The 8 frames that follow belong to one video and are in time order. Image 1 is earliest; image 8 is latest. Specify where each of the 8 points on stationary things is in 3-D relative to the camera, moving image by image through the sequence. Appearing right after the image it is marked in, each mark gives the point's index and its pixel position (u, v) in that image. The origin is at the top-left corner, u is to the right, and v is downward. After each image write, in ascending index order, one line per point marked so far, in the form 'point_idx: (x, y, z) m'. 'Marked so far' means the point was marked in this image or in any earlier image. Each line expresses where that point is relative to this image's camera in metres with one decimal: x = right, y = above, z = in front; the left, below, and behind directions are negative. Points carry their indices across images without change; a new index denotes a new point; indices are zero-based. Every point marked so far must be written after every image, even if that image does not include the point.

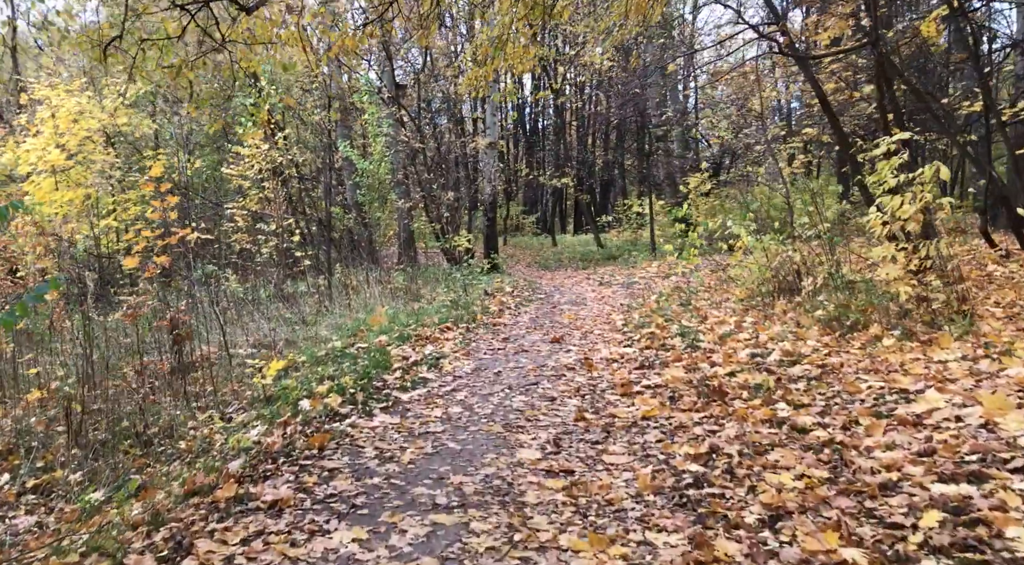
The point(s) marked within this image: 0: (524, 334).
0: (+0.1, -0.6, +10.1) m
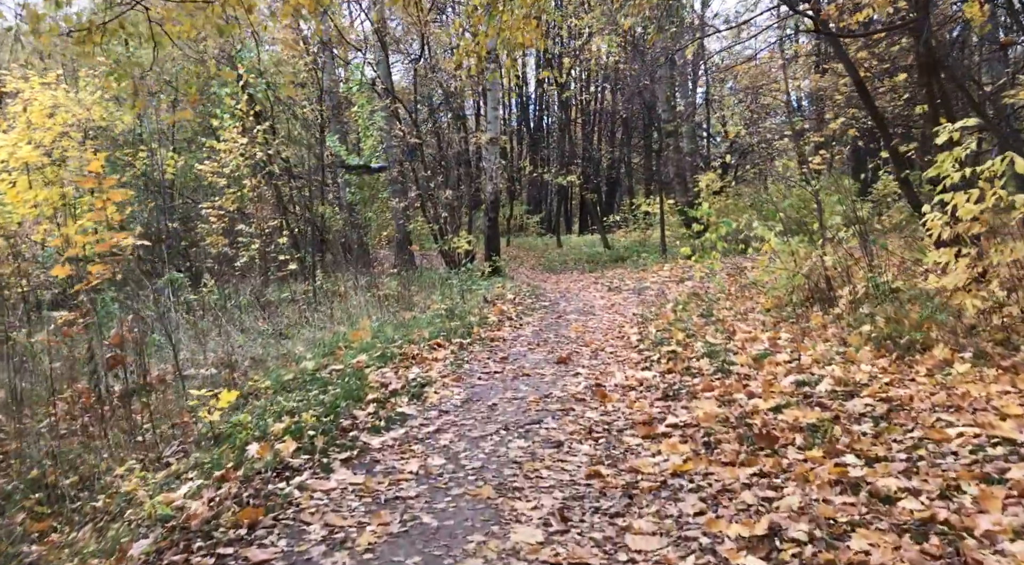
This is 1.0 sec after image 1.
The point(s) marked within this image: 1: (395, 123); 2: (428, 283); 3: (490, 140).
0: (+0.1, -0.7, +8.8) m
1: (-2.6, +3.5, +19.2) m
2: (-1.6, 0.0, +16.1) m
3: (-0.5, +3.2, +19.5) m
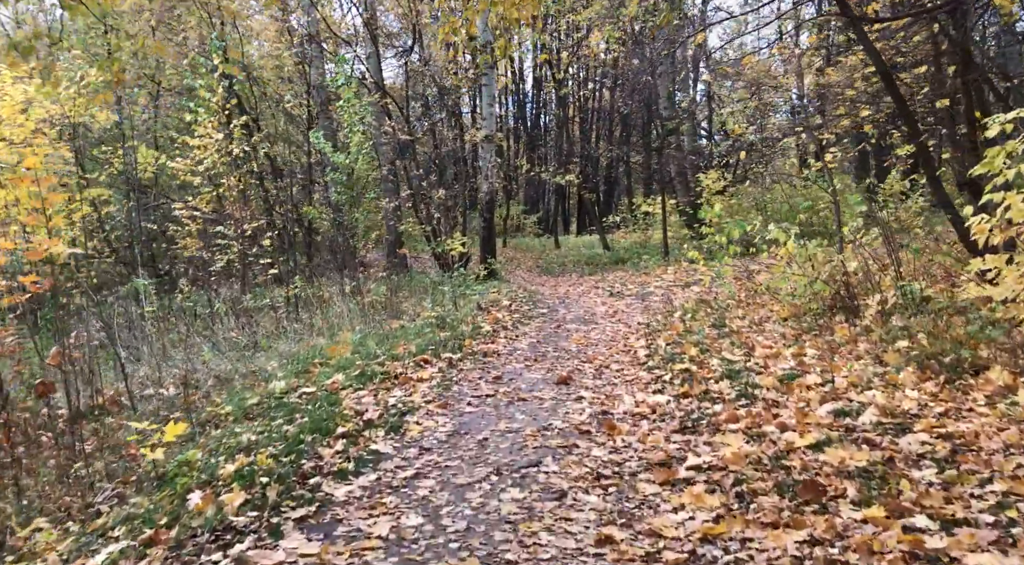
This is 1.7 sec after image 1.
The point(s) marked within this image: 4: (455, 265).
0: (+0.1, -0.8, +7.9) m
1: (-2.7, +3.4, +18.2) m
2: (-1.6, -0.1, +15.2) m
3: (-0.6, +3.1, +18.6) m
4: (-1.2, +0.4, +18.8) m
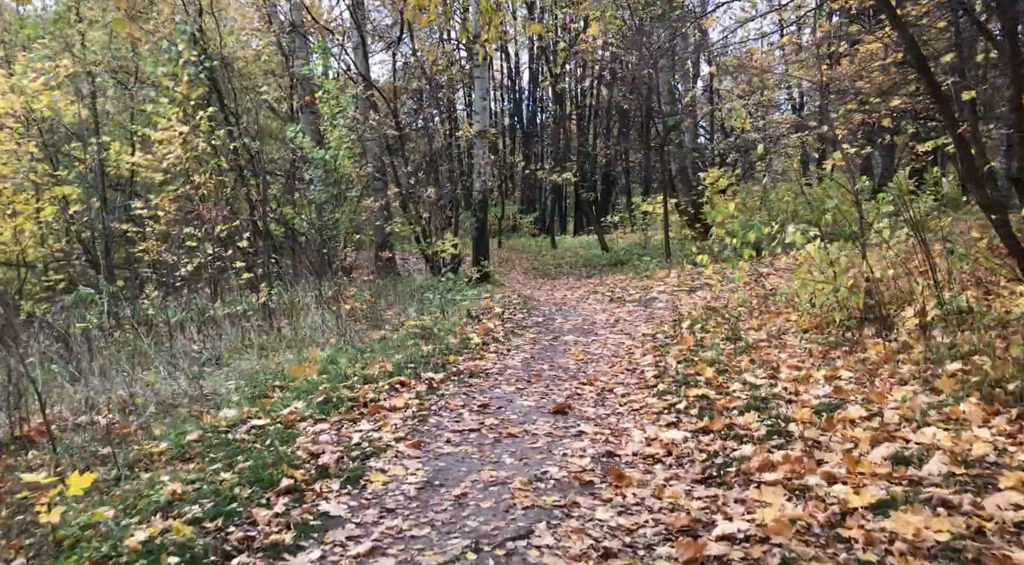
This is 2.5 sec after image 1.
0: (0.0, -0.9, +6.9) m
1: (-2.8, +3.3, +17.2) m
2: (-1.8, -0.2, +14.2) m
3: (-0.7, +3.0, +17.6) m
4: (-1.4, +0.3, +17.7) m
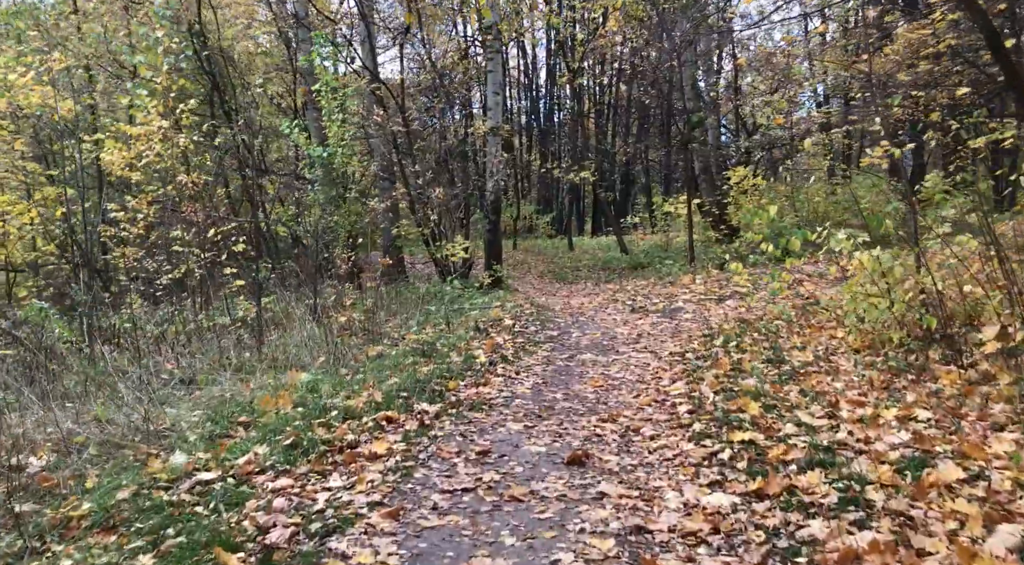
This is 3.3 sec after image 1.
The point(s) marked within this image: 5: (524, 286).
0: (0.0, -1.0, +5.8) m
1: (-2.5, +3.2, +16.1) m
2: (-1.6, -0.3, +13.1) m
3: (-0.4, +2.9, +16.5) m
4: (-1.1, +0.2, +16.6) m
5: (+0.3, -0.1, +18.4) m
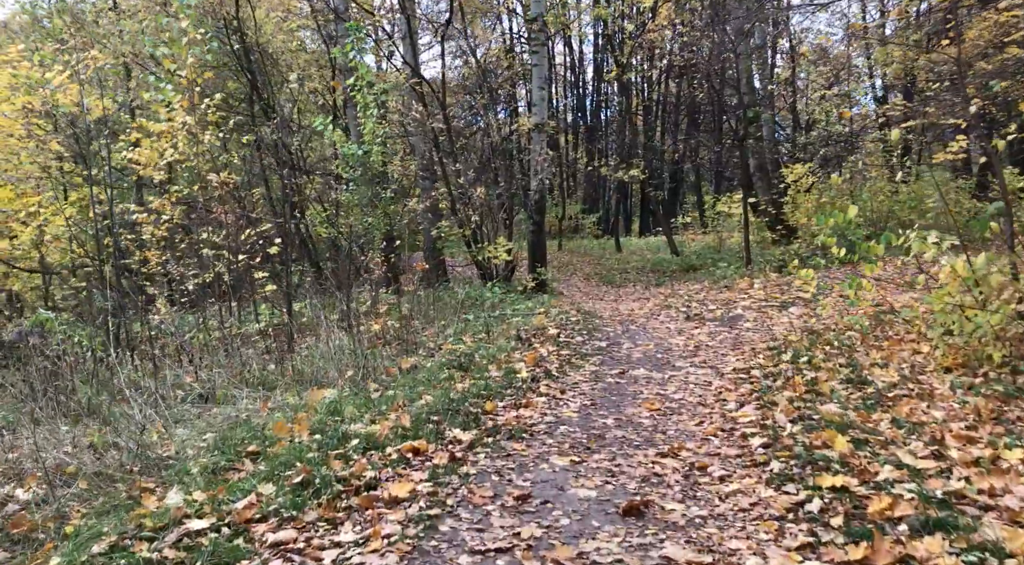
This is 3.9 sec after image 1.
0: (+0.3, -1.1, +5.0) m
1: (-1.7, +3.2, +15.4) m
2: (-0.9, -0.4, +12.3) m
3: (+0.4, +2.8, +15.7) m
4: (-0.3, +0.1, +15.9) m
5: (+1.2, -0.1, +17.6) m
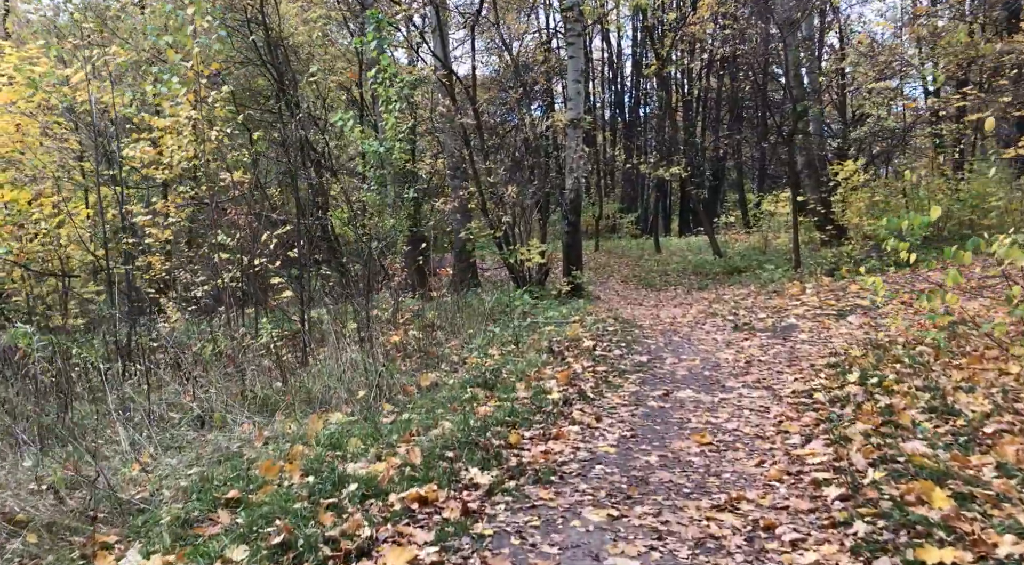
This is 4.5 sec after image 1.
0: (+0.4, -1.2, +4.1) m
1: (-1.2, +3.1, +14.6) m
2: (-0.5, -0.4, +11.5) m
3: (+1.0, +2.8, +14.8) m
4: (+0.3, 0.0, +15.0) m
5: (+1.8, -0.2, +16.7) m
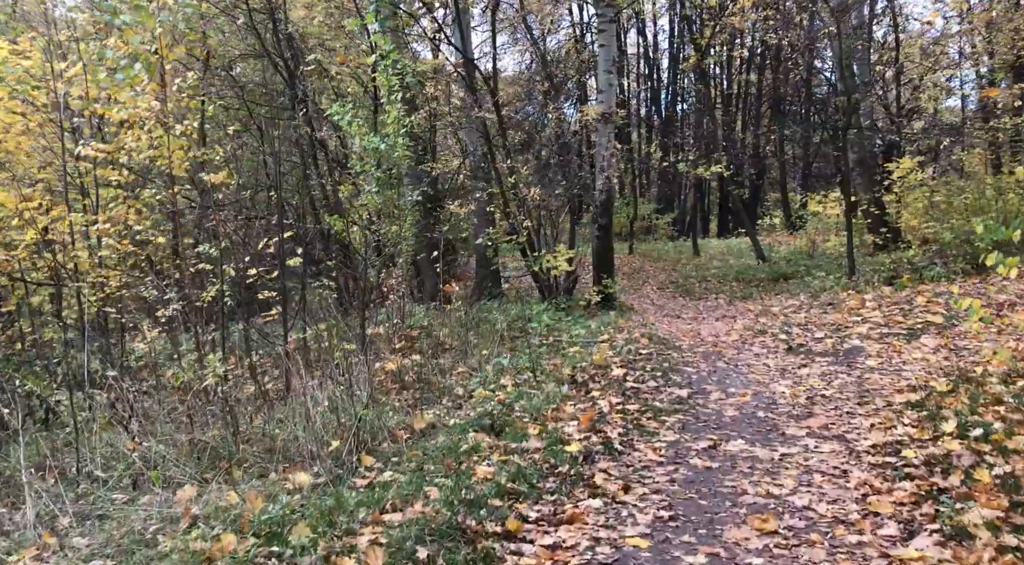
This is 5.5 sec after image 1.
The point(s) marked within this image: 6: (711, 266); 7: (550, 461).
0: (+0.3, -1.4, +2.7) m
1: (-0.8, +2.9, +13.3) m
2: (-0.3, -0.6, +10.1) m
3: (+1.3, +2.6, +13.3) m
4: (+0.7, -0.1, +13.6) m
5: (+2.3, -0.4, +15.2) m
6: (+4.5, +0.3, +19.5) m
7: (+0.3, -1.1, +5.7) m
